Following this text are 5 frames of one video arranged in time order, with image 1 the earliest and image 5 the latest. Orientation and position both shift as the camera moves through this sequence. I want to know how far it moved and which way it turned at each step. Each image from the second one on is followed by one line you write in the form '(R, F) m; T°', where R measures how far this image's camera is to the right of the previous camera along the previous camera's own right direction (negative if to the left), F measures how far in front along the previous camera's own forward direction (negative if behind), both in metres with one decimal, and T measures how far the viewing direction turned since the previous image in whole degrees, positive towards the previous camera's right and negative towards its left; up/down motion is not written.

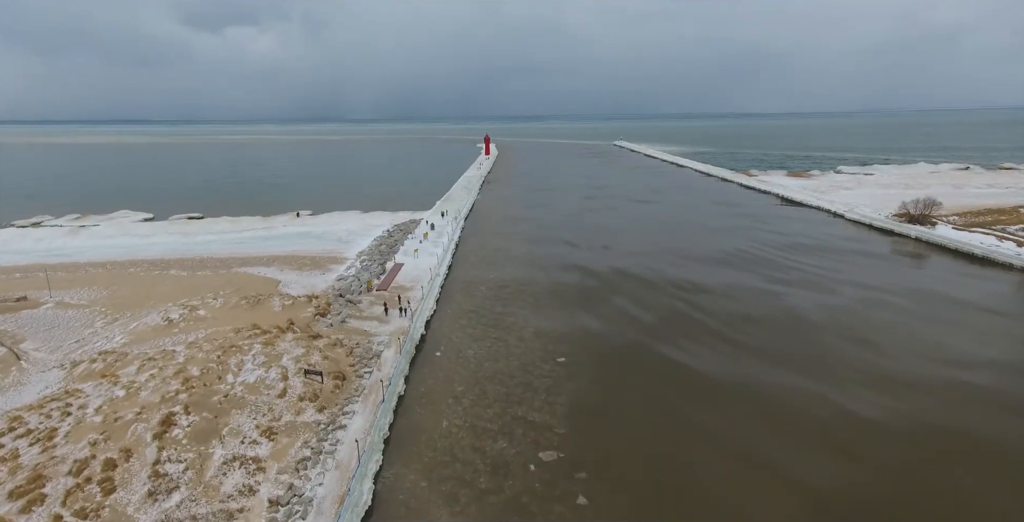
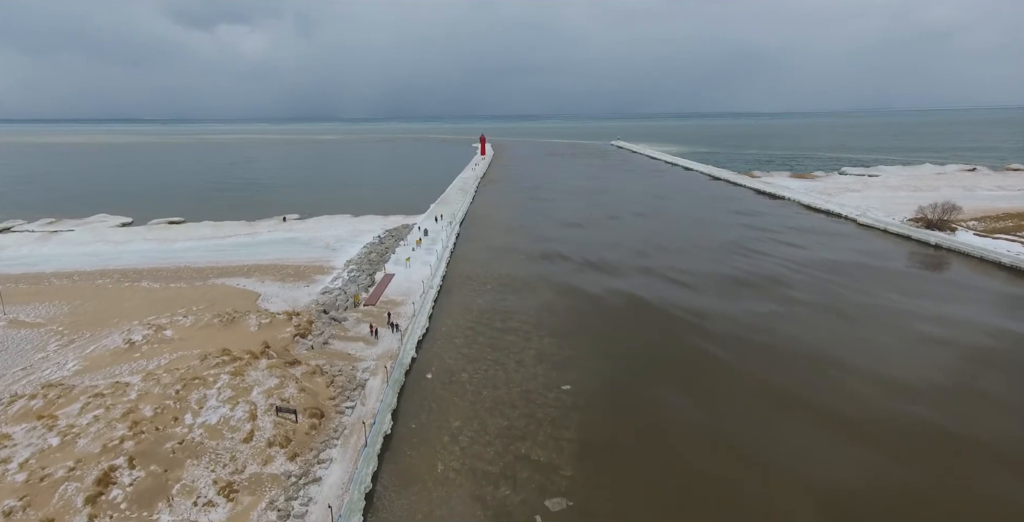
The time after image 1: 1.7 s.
(-0.1, +1.0) m; +1°
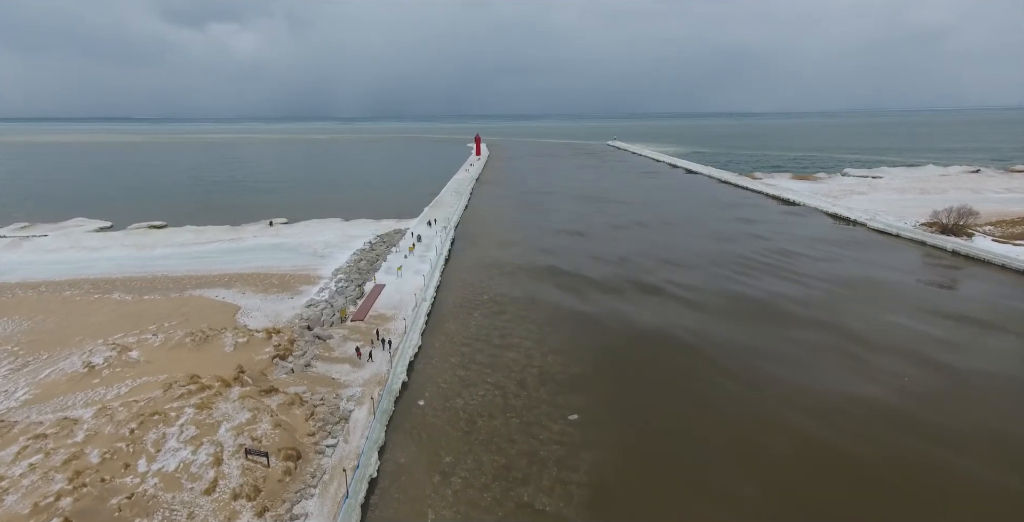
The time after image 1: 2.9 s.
(-0.1, +0.9) m; +1°
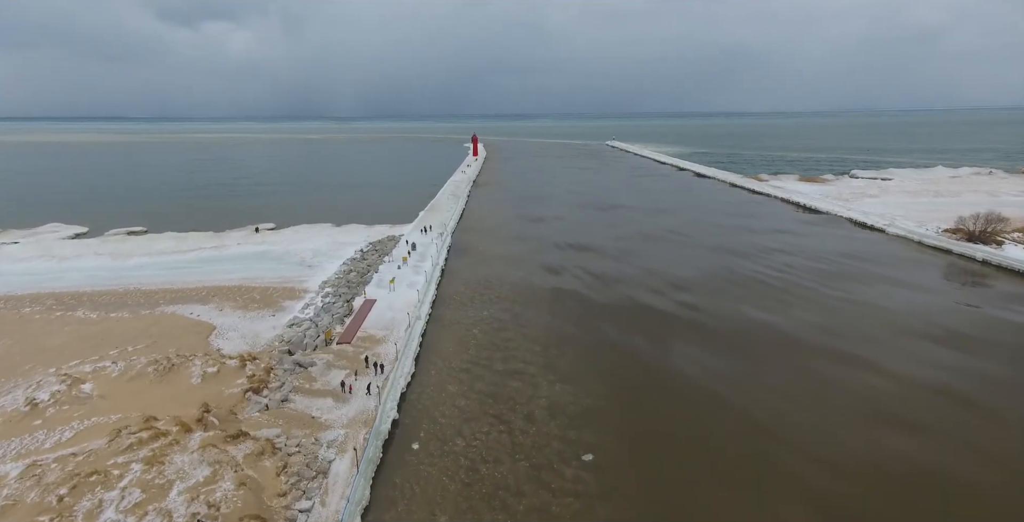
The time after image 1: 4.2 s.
(-0.1, +1.1) m; 0°
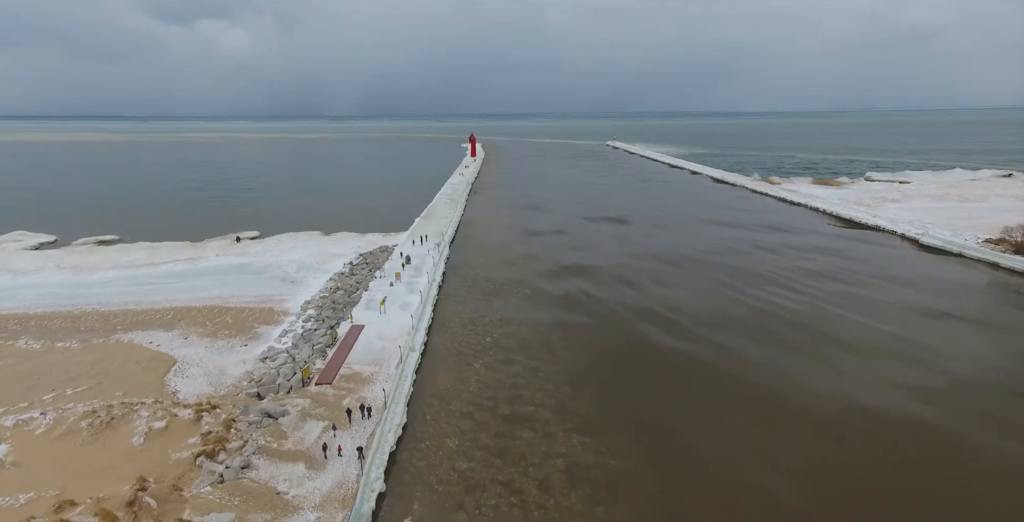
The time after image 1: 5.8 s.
(-0.2, +1.5) m; 0°
